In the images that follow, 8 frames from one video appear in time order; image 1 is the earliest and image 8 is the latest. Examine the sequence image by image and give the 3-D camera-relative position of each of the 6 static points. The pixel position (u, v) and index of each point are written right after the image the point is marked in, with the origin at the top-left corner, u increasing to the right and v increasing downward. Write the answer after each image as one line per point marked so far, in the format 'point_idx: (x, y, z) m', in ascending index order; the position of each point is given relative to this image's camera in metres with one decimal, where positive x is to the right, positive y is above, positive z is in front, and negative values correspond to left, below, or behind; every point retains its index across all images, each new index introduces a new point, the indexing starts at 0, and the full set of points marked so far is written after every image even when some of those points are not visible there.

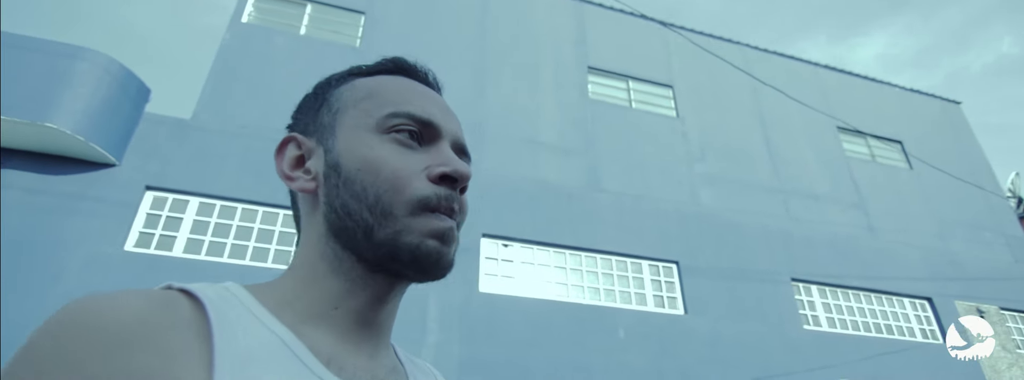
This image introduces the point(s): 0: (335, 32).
0: (-2.8, +2.5, +8.7) m
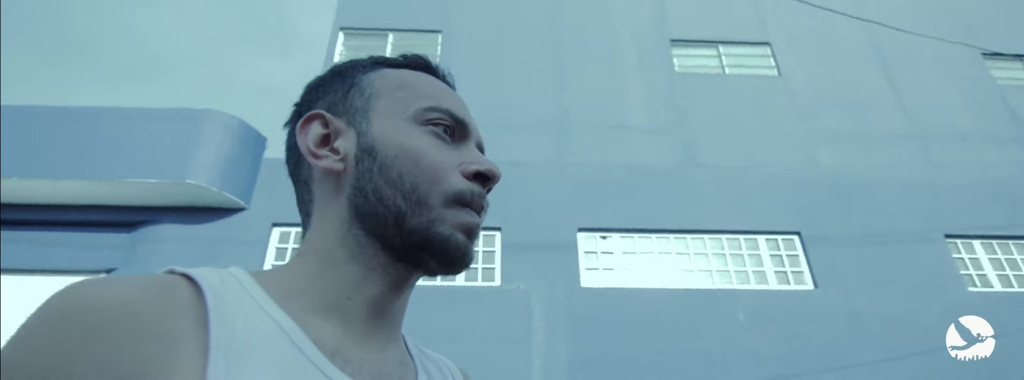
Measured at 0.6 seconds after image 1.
0: (-1.6, +2.2, +9.1) m
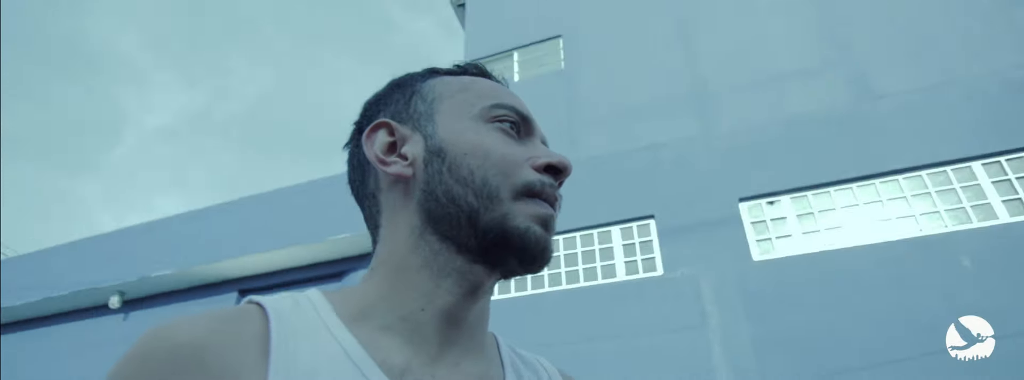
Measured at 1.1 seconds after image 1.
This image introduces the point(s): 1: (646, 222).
0: (+0.5, +2.1, +9.3) m
1: (+1.7, -0.4, +6.8) m
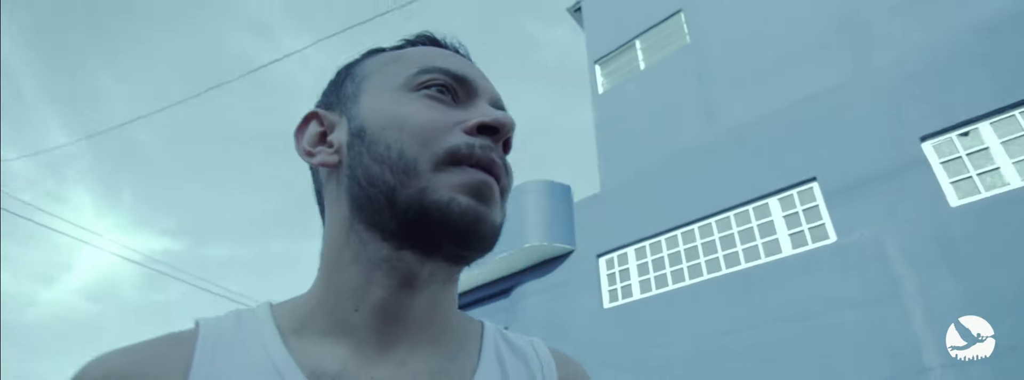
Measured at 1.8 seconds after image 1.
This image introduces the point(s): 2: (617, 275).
0: (+2.5, +2.3, +8.9) m
1: (+3.3, 0.0, +6.1) m
2: (+1.4, -1.2, +7.5) m
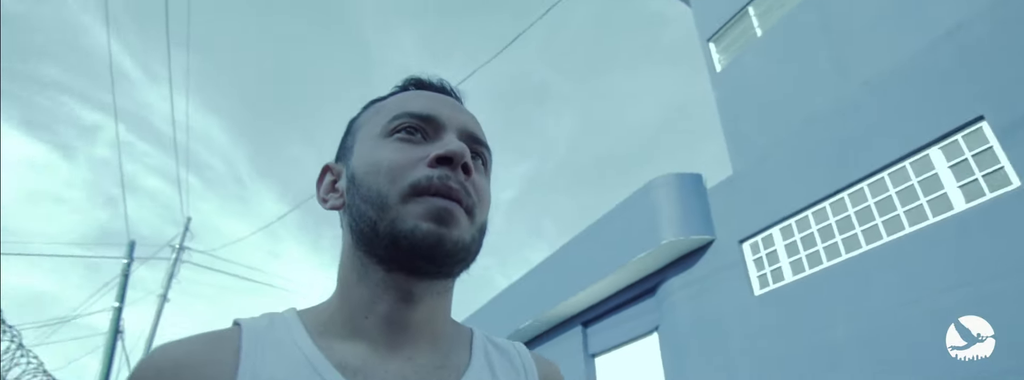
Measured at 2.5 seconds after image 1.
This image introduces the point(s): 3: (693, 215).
0: (+4.0, +2.7, +8.2) m
1: (+4.4, +0.6, +5.2) m
2: (+3.3, -0.9, +7.1) m
3: (+2.6, -0.4, +7.9) m
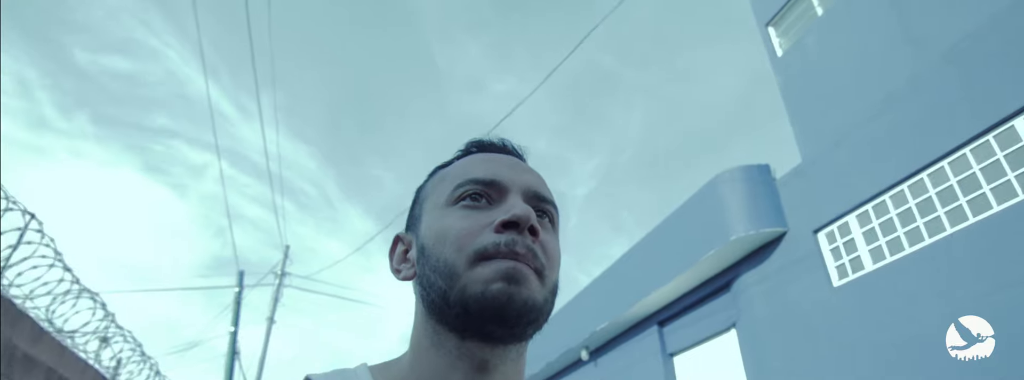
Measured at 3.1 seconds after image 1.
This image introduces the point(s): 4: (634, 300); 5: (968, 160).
0: (+4.7, +3.0, +7.8) m
1: (+4.8, +0.8, +4.8) m
2: (+4.1, -0.7, +6.8) m
3: (+3.5, -0.2, +7.7) m
4: (+2.1, -1.9, +9.4) m
5: (+4.8, +0.3, +5.7) m
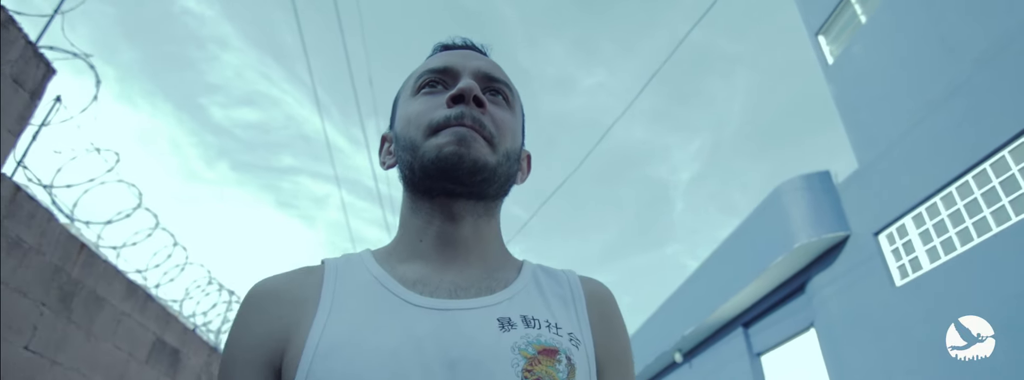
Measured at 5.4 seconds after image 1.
0: (+5.5, +3.0, +8.1) m
1: (+5.3, +0.8, +5.1) m
2: (+5.1, -0.8, +7.2) m
3: (+4.7, -0.4, +8.2) m
4: (+3.8, -2.1, +10.1) m
5: (+5.4, +0.3, +6.0) m
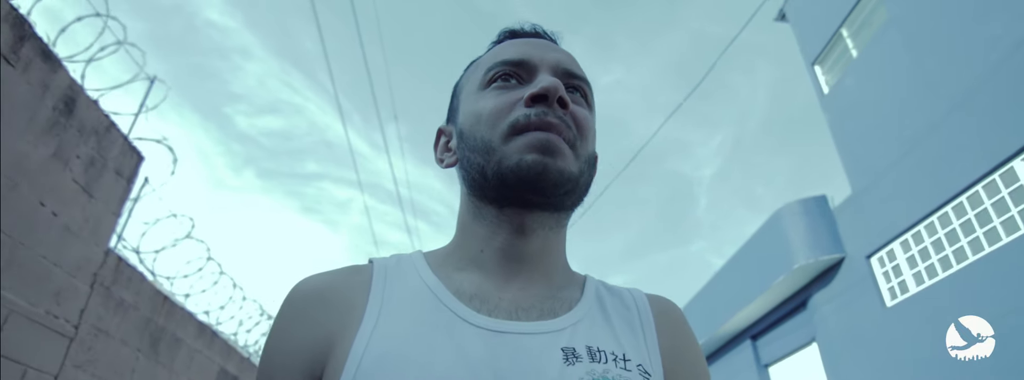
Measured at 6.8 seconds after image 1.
0: (+5.7, +2.6, +8.6) m
1: (+5.4, +0.4, +5.6) m
2: (+5.4, -1.2, +7.7) m
3: (+4.9, -0.7, +8.8) m
4: (+4.2, -2.5, +10.7) m
5: (+5.6, -0.1, +6.5) m
